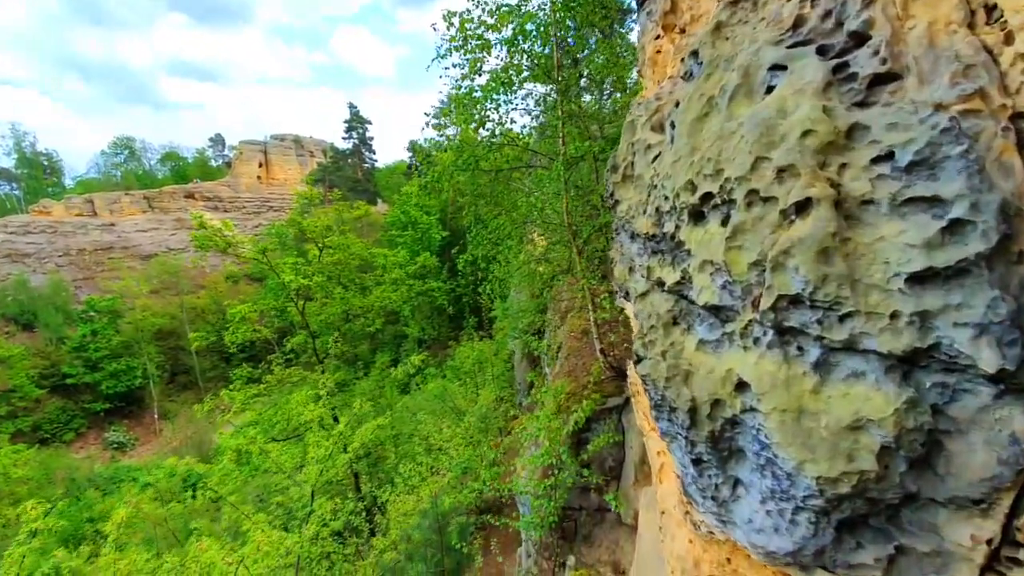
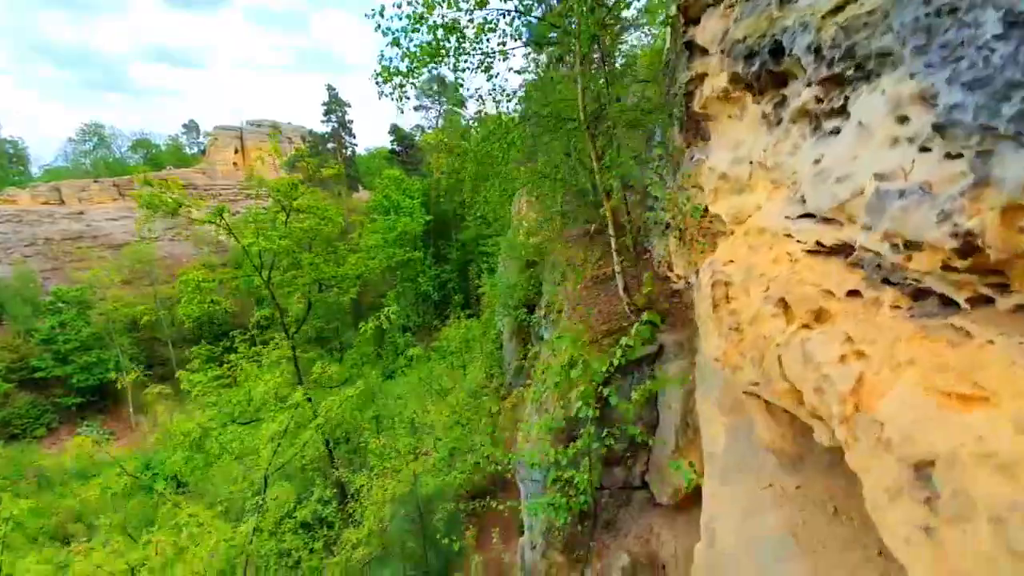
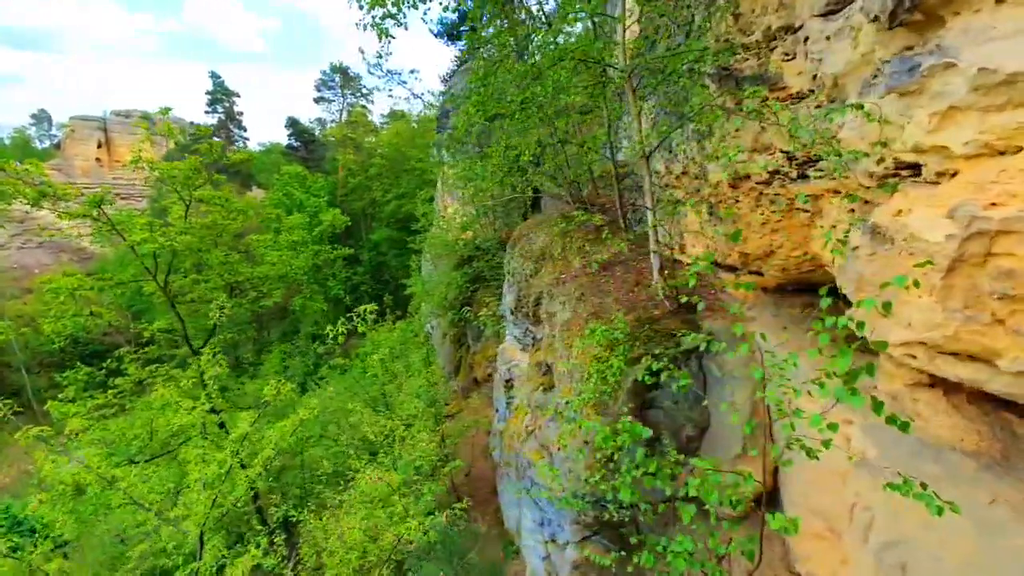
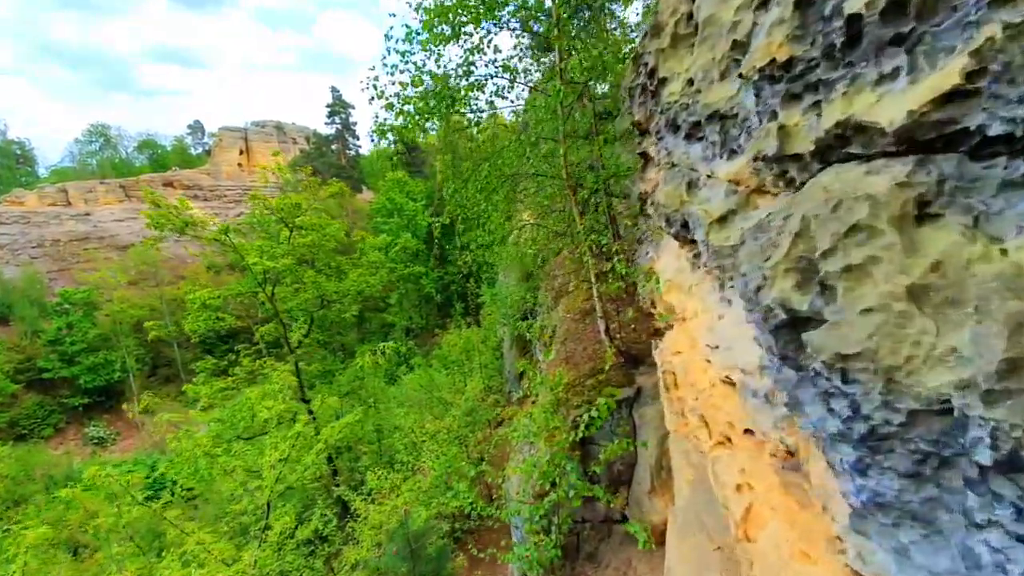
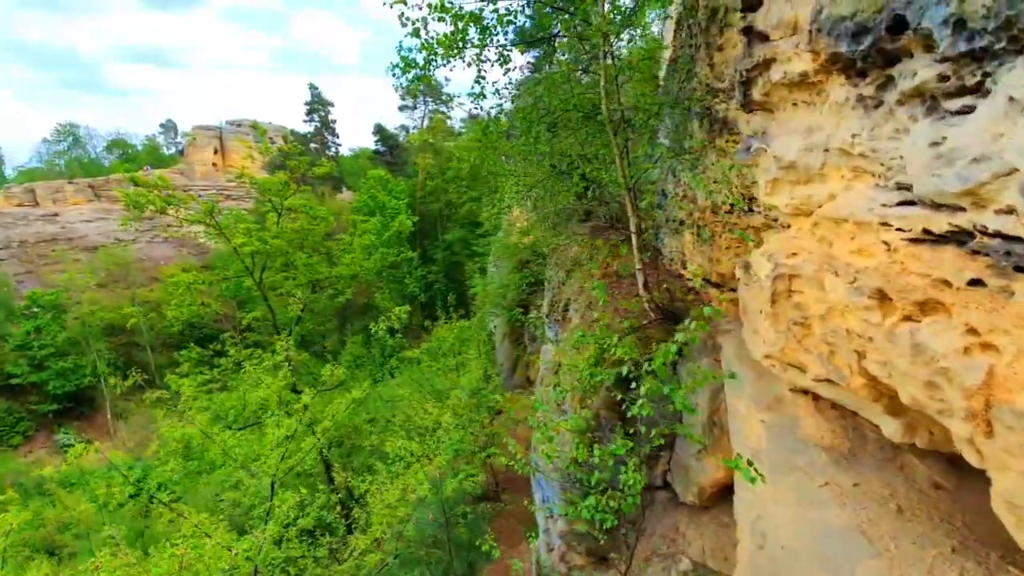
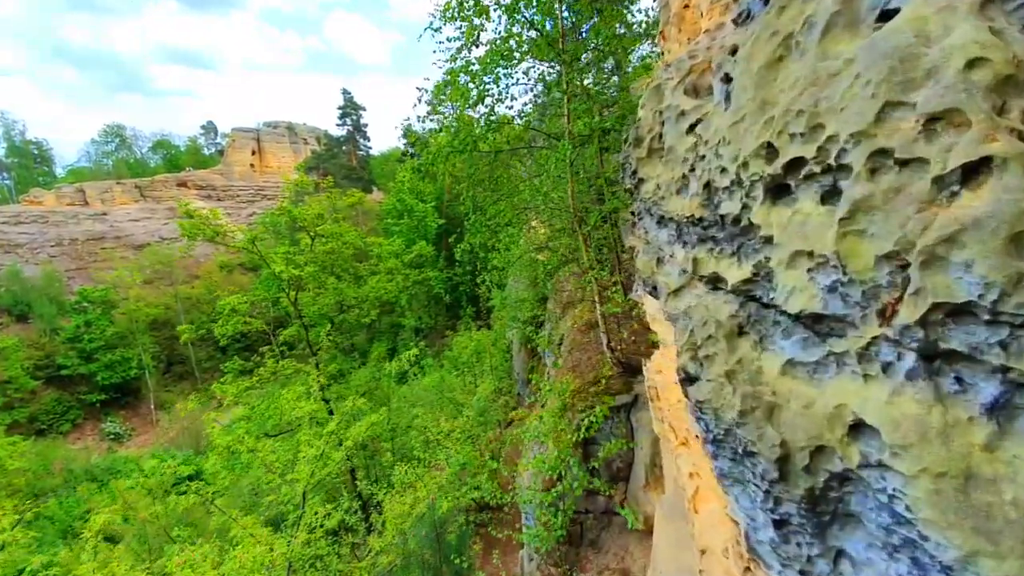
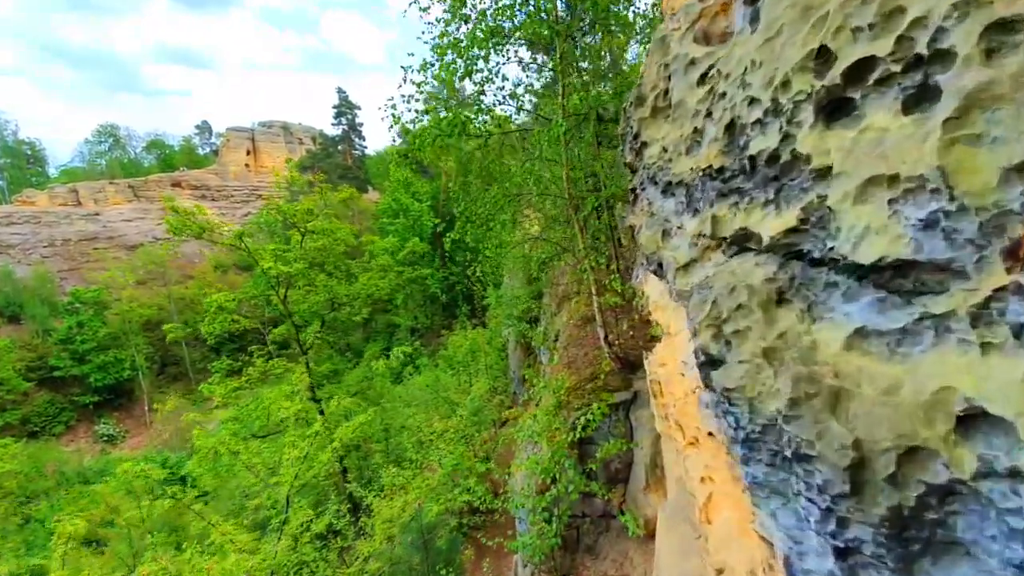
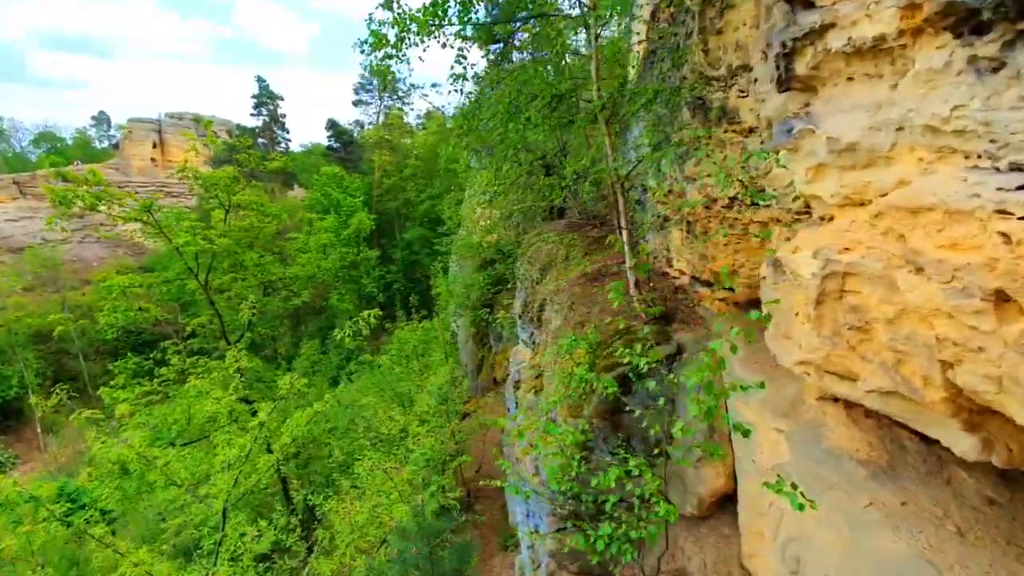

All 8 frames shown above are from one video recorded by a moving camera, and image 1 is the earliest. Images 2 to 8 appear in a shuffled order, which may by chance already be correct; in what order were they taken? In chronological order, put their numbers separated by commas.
6, 7, 4, 2, 5, 8, 3
